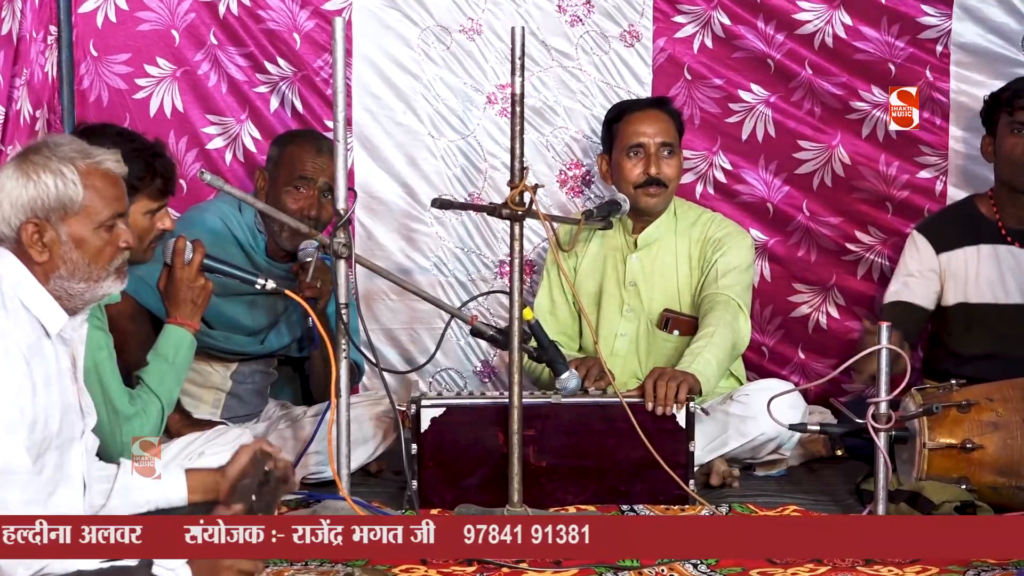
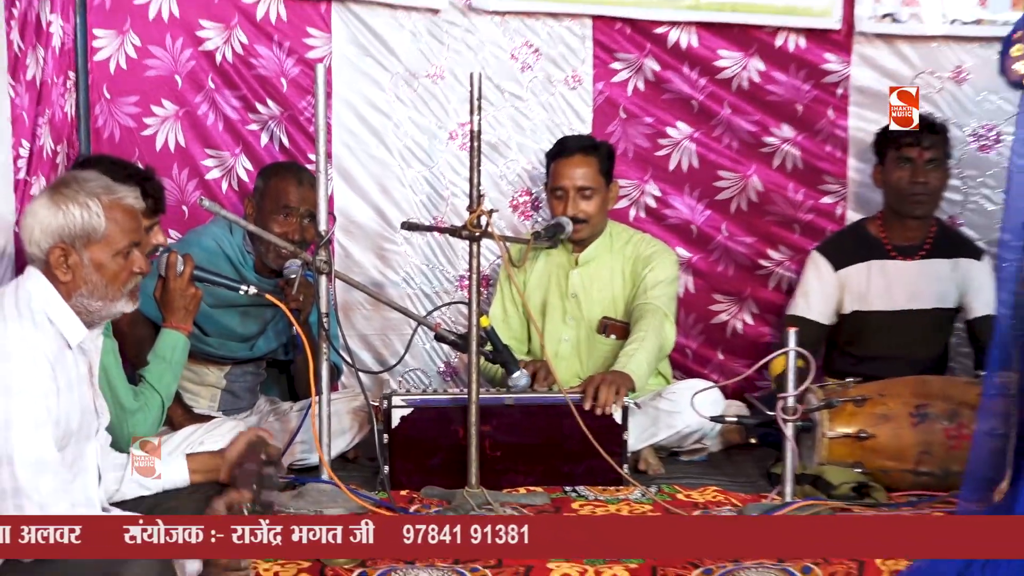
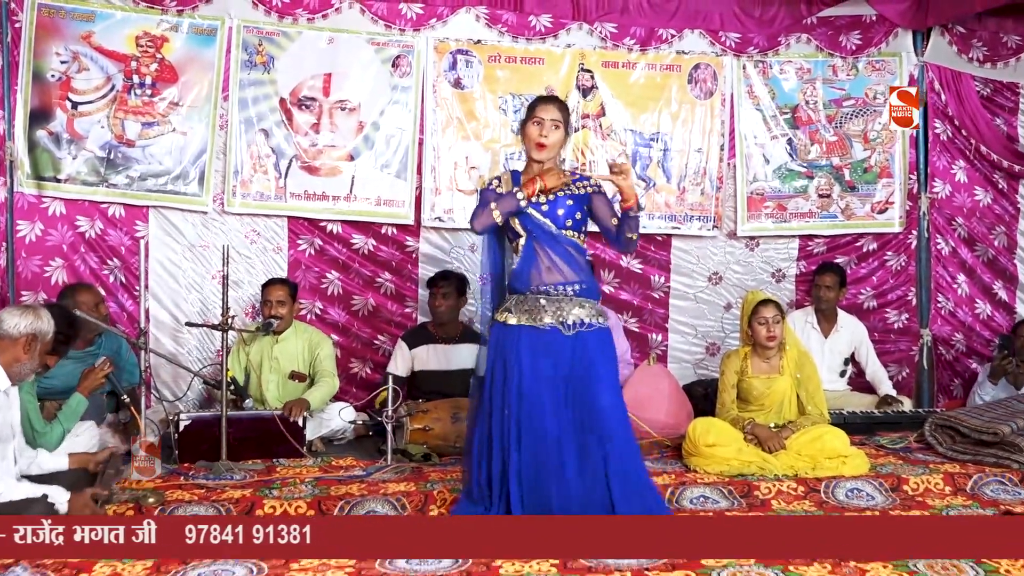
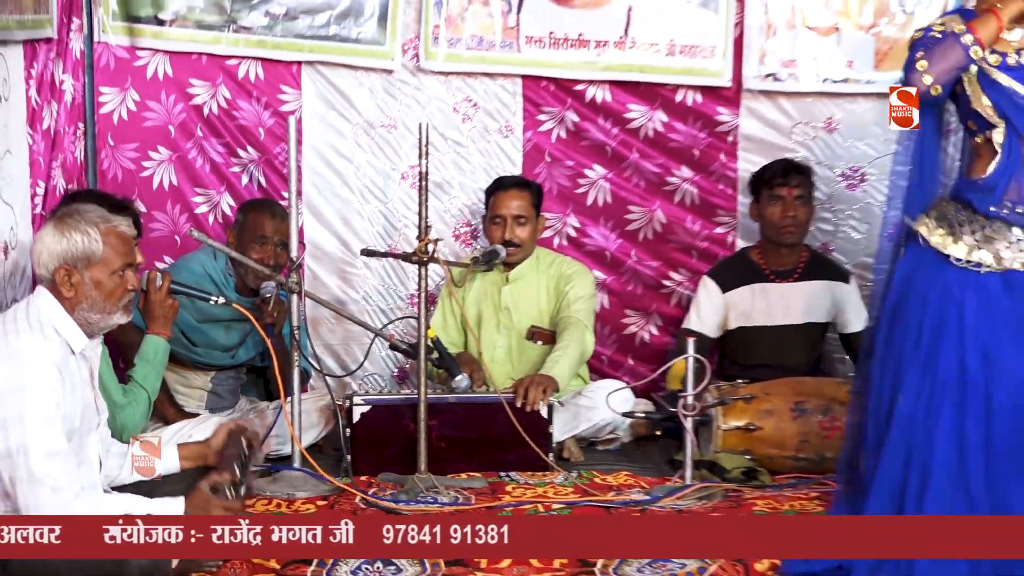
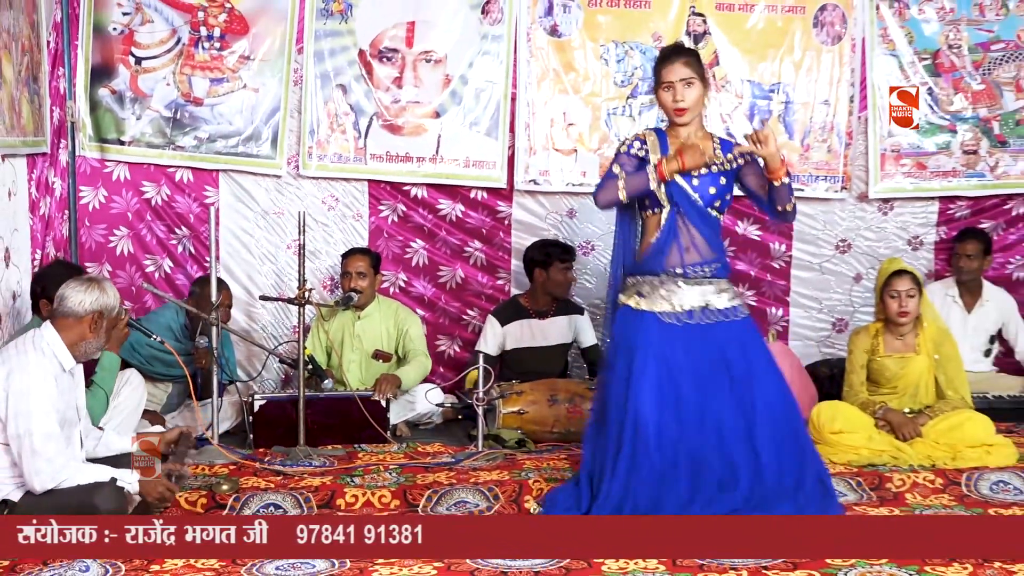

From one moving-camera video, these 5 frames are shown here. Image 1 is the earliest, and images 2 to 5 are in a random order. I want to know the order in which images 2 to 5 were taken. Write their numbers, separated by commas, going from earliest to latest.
2, 4, 5, 3
